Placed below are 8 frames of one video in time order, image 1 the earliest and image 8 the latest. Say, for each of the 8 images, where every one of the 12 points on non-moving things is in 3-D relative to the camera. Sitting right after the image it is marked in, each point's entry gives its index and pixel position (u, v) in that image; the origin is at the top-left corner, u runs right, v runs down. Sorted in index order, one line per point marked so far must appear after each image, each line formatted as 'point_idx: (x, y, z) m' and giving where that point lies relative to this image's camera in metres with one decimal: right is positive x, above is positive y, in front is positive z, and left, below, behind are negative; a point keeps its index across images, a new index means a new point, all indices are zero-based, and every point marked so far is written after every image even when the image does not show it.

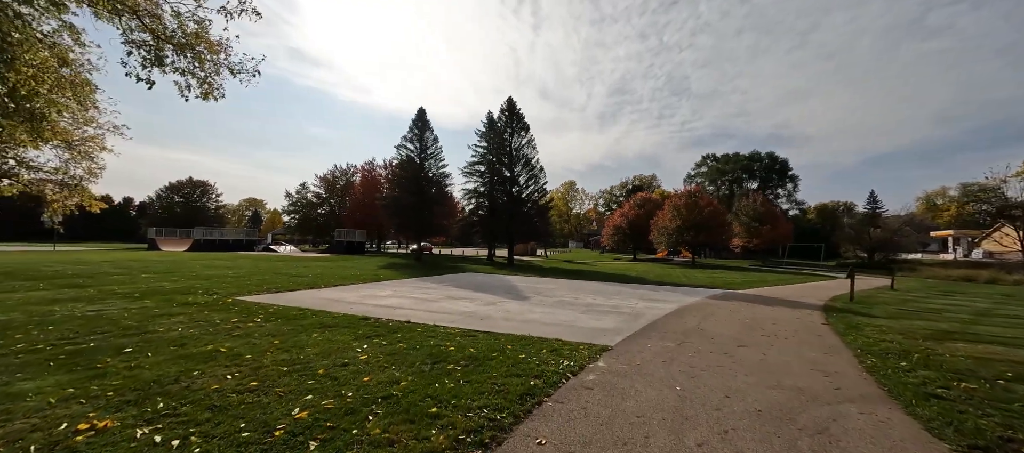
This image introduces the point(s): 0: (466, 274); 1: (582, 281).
0: (-1.9, -2.1, +16.0) m
1: (+2.7, -2.2, +14.9) m
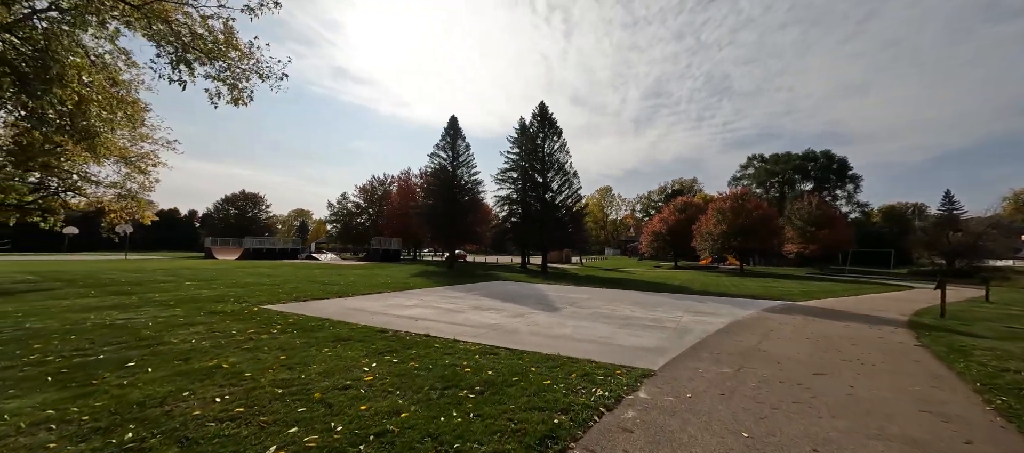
0: (-0.6, -2.4, +15.5) m
1: (+3.9, -2.4, +14.0) m
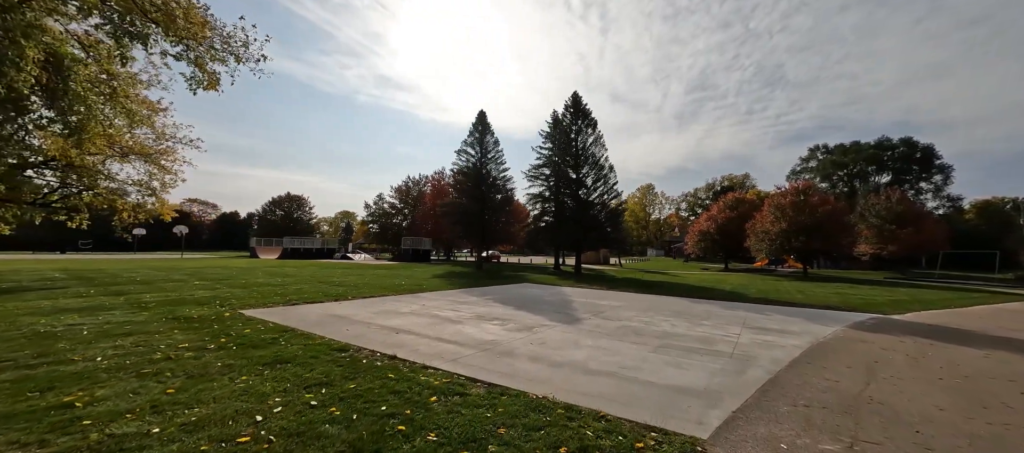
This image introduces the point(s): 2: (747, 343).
0: (+0.3, -2.2, +13.9) m
1: (+4.6, -2.3, +12.0) m
2: (+3.8, -1.9, +6.2) m
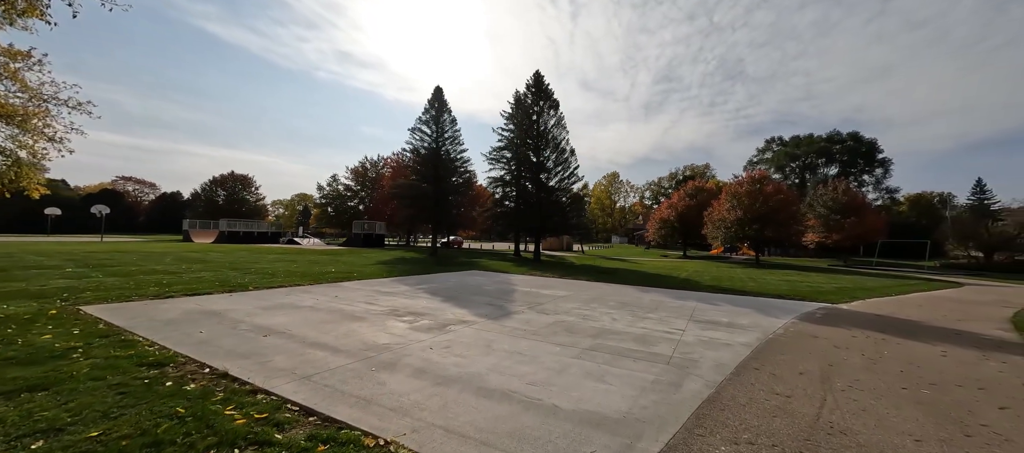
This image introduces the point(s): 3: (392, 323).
0: (-1.7, -1.6, +12.8) m
1: (+2.8, -1.8, +11.2) m
2: (+2.5, -1.6, +5.3) m
3: (-1.9, -1.5, +5.9) m
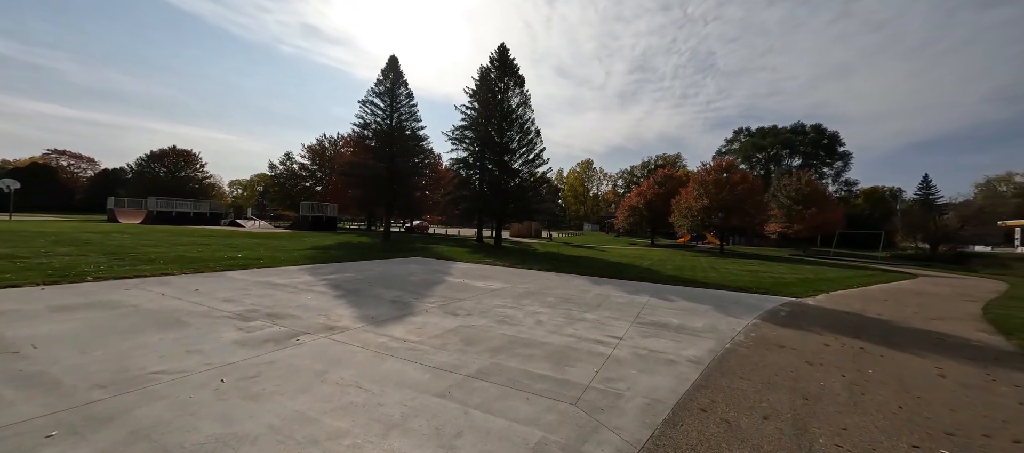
0: (-3.5, -1.1, +11.1) m
1: (+1.1, -1.3, +9.8) m
2: (+1.2, -1.4, +4.0) m
3: (-3.2, -1.2, +4.3) m
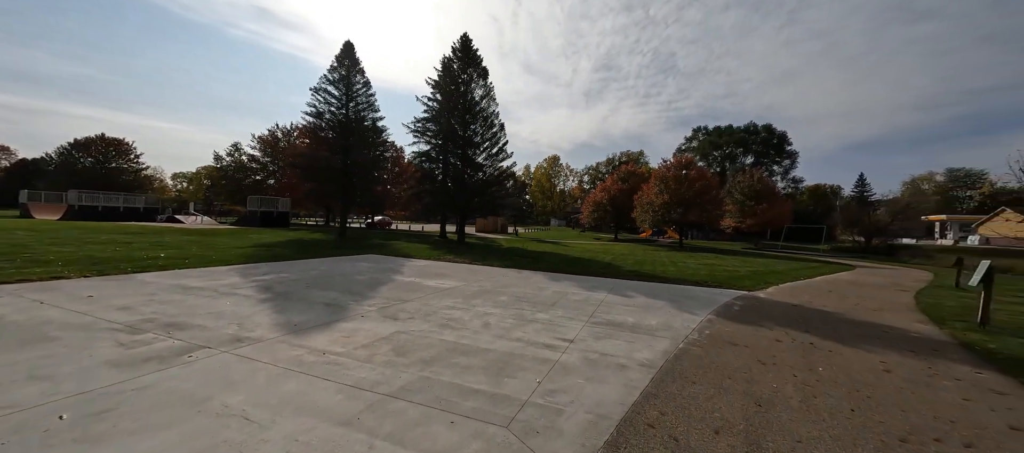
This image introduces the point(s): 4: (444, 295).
0: (-4.7, -0.9, +10.4) m
1: (0.0, -1.2, +9.5) m
2: (+0.6, -1.3, +3.6) m
3: (-3.8, -1.1, +3.6) m
4: (-1.2, -1.2, +6.9) m
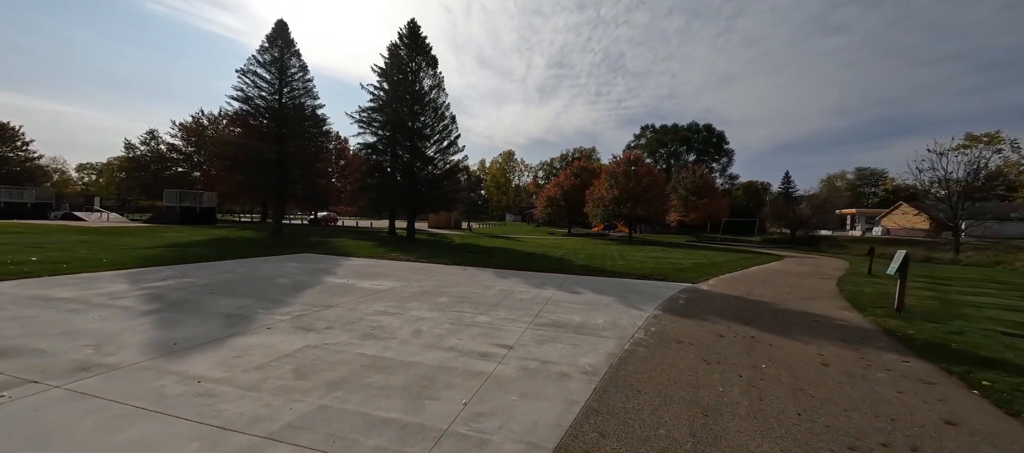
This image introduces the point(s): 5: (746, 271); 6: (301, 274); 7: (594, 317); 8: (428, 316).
0: (-6.1, -0.9, +9.3) m
1: (-1.3, -1.1, +8.9) m
2: (-0.1, -1.3, +3.2) m
3: (-4.4, -1.1, +2.6) m
4: (-2.2, -1.2, +6.2) m
5: (+9.0, -1.7, +14.5) m
6: (-4.5, -1.0, +8.2) m
7: (+1.2, -1.3, +5.6) m
8: (-1.1, -1.2, +5.2) m
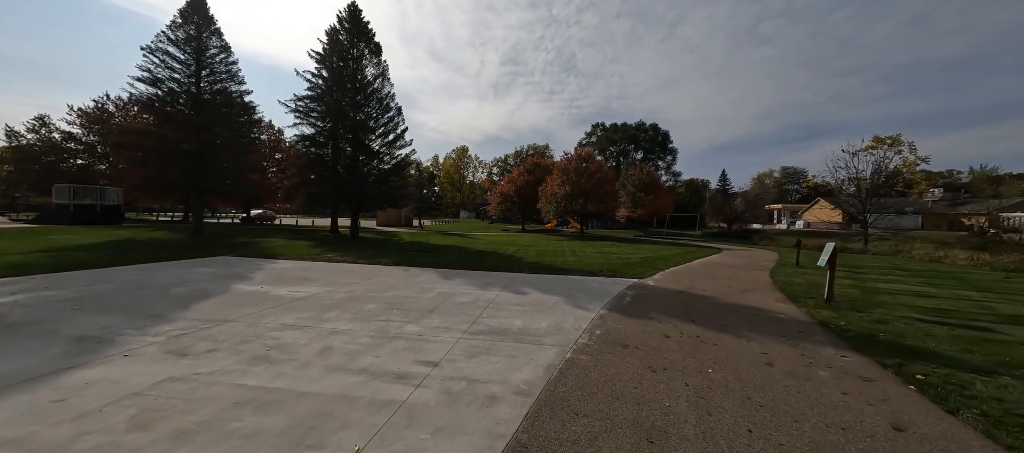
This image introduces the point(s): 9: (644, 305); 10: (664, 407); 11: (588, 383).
0: (-7.3, -0.9, +8.0) m
1: (-2.6, -1.1, +8.2) m
2: (-0.6, -1.3, +2.7) m
3: (-4.9, -1.2, +1.6) m
4: (-3.1, -1.1, +5.4) m
5: (+7.0, -1.5, +15.0) m
6: (-5.7, -1.0, +7.1) m
7: (+0.3, -1.3, +5.2) m
8: (-2.0, -1.2, +4.5) m
9: (+2.2, -1.3, +6.4) m
10: (+1.1, -1.3, +2.8) m
11: (+0.6, -1.3, +3.2) m
